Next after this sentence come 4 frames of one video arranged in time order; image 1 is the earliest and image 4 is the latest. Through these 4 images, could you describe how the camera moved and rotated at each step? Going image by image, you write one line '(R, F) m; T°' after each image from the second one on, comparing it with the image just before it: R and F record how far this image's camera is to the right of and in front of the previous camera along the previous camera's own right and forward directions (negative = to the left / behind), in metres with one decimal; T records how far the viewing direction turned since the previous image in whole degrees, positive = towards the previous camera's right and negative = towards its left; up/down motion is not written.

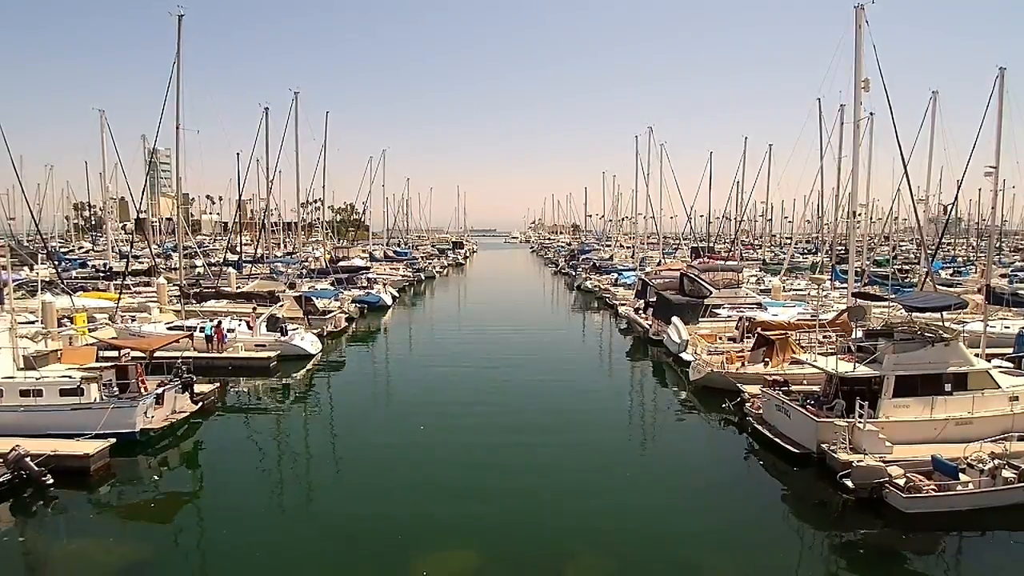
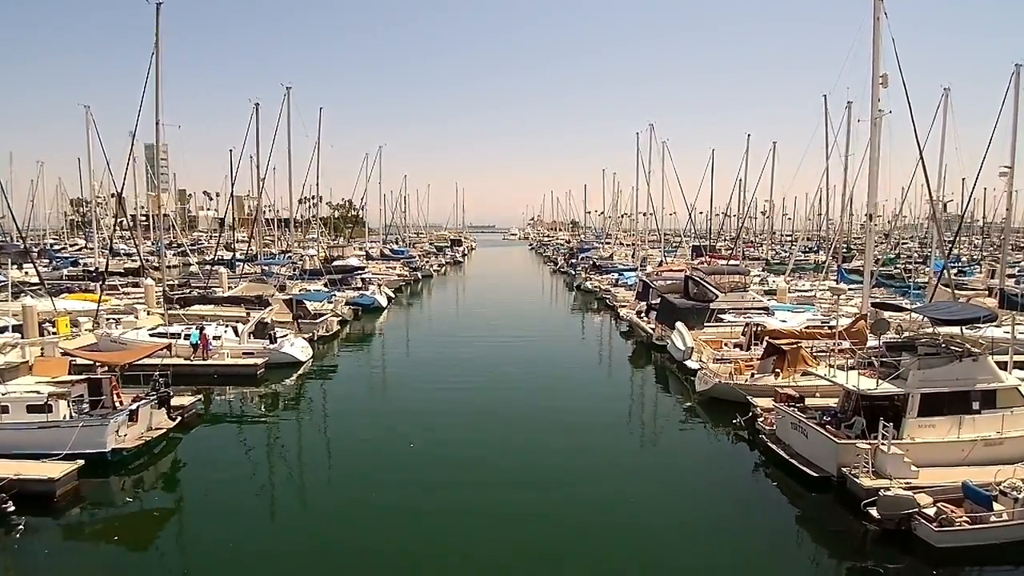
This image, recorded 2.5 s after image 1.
(0.0, +1.0) m; 0°
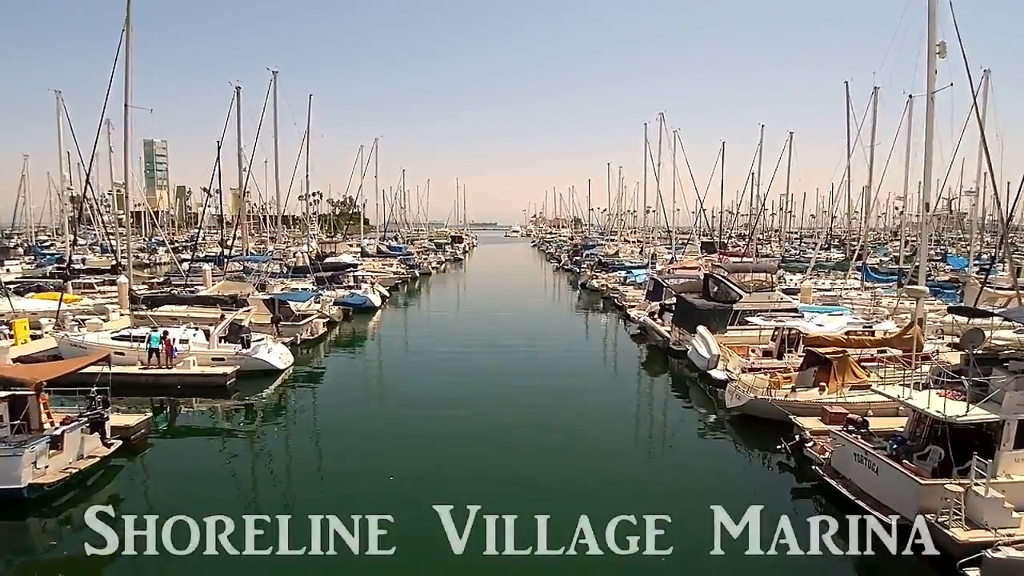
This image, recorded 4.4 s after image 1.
(0.0, +2.7) m; 0°
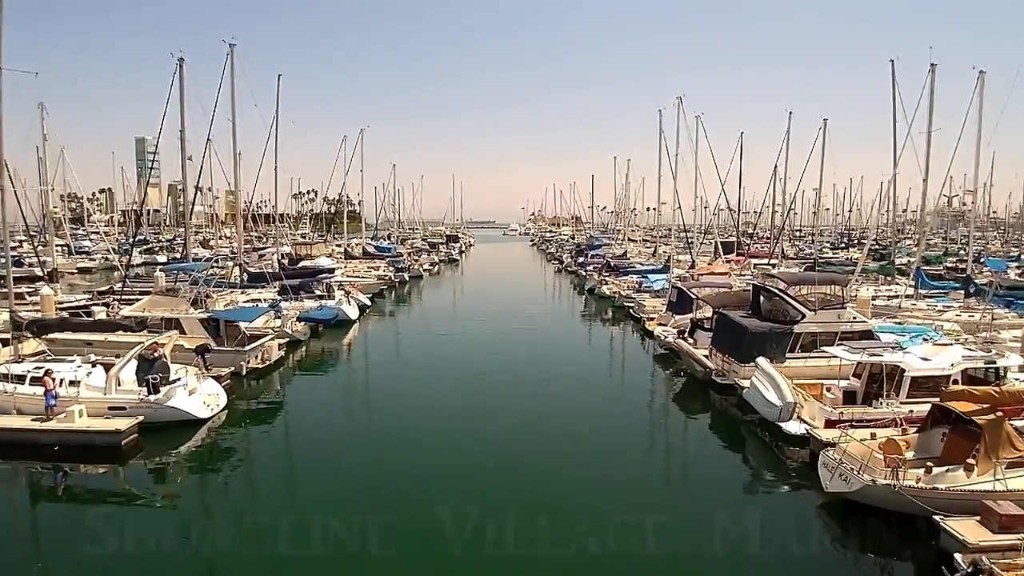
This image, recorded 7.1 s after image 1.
(0.0, +5.4) m; 0°
